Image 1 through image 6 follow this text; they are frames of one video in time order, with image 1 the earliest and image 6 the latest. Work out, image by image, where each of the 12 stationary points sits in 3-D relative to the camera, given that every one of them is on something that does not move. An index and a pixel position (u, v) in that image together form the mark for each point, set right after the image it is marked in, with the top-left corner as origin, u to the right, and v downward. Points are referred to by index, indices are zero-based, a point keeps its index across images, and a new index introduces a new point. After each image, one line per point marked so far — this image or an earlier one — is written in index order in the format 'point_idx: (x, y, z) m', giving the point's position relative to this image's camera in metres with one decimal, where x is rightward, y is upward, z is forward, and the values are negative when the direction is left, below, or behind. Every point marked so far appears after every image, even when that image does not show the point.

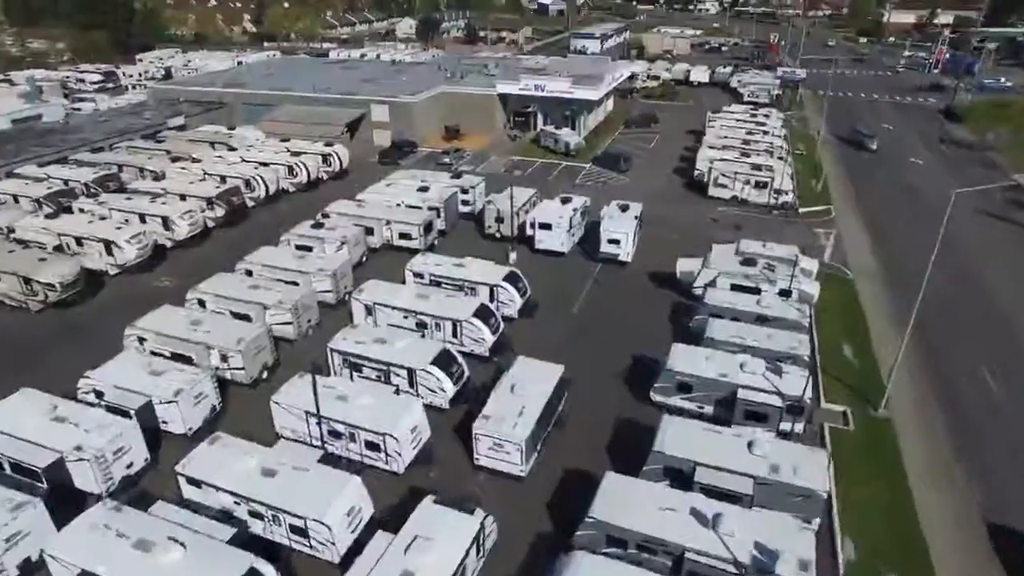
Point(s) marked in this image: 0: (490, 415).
0: (-0.7, -3.8, +19.1) m
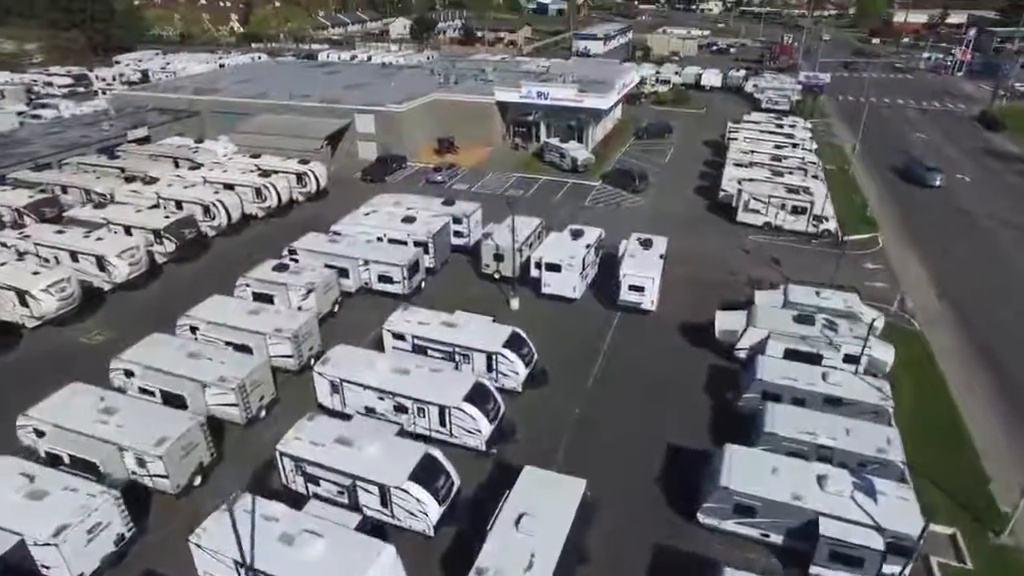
0: (-0.5, -6.0, +13.9) m
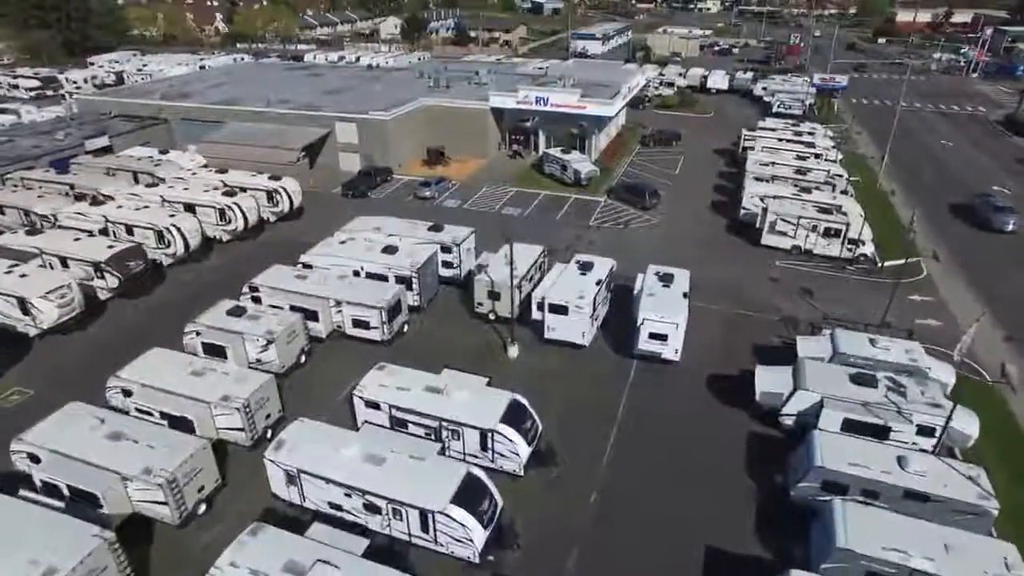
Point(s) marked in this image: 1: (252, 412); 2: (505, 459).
0: (-0.5, -7.6, +9.9) m
1: (-7.6, -3.5, +18.8) m
2: (-0.2, -4.6, +17.5) m
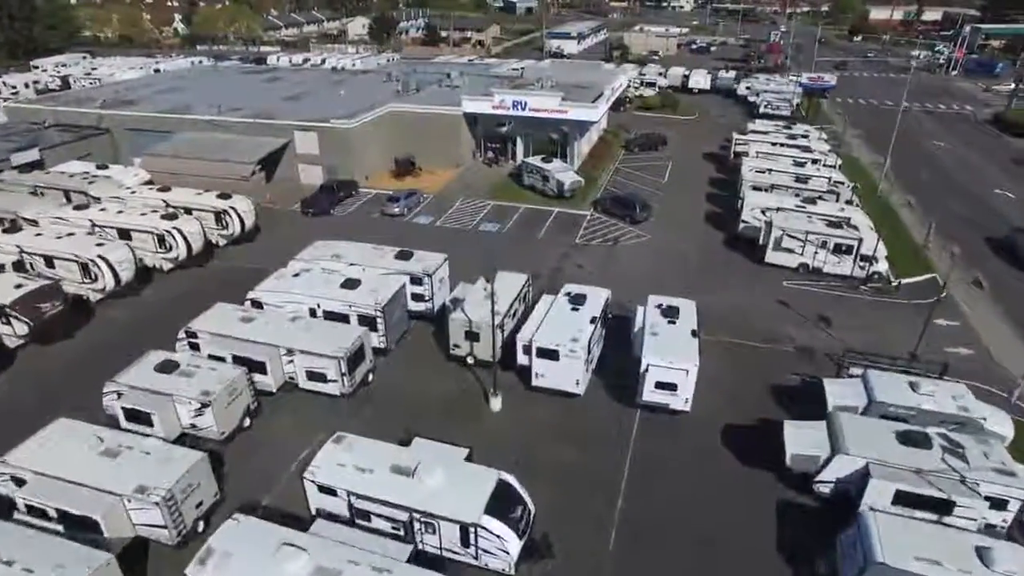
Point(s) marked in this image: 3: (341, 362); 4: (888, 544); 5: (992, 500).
0: (-0.4, -8.9, +6.5) m
1: (-7.9, -5.0, +15.2) m
2: (-0.5, -5.9, +14.1) m
3: (-5.2, -2.2, +19.6) m
4: (+7.8, -5.4, +13.3) m
5: (+11.0, -4.9, +14.8) m
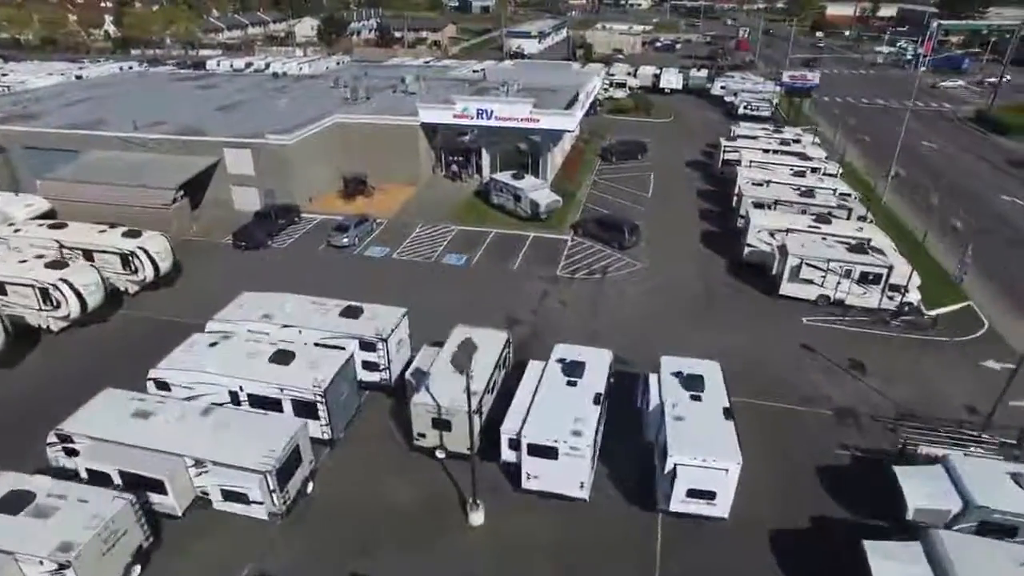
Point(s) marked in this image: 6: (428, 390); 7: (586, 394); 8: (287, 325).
0: (+0.2, -10.8, +1.8) m
1: (-7.9, -7.1, +10.0) m
2: (-0.4, -7.8, +9.4) m
3: (-5.6, -4.2, +14.6) m
4: (+7.9, -6.9, +9.0) m
5: (+11.0, -6.4, +10.6) m
6: (-2.2, -2.6, +16.8) m
7: (+1.9, -2.6, +16.4) m
8: (-6.7, -1.1, +19.2) m
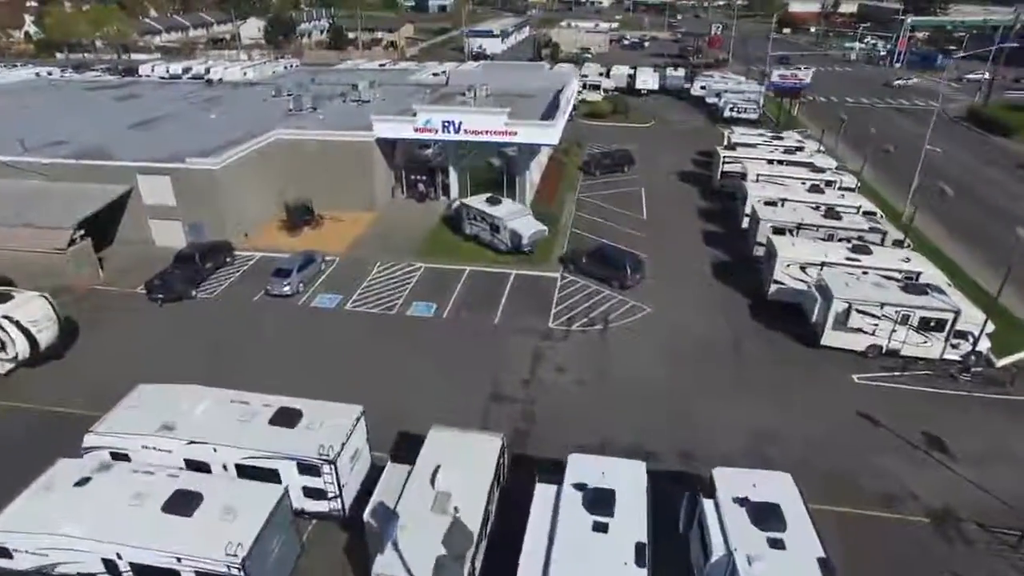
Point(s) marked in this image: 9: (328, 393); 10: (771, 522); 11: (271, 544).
0: (+1.4, -12.7, -3.3) m
1: (-7.3, -9.3, +4.5) m
2: (+0.3, -9.7, +4.3) m
3: (-5.3, -6.4, +9.2) m
4: (+8.6, -8.6, +4.4) m
5: (+11.5, -8.0, +6.2) m
6: (-2.1, -4.6, +11.6) m
7: (+2.0, -4.5, +11.4) m
8: (-6.8, -3.2, +13.8) m
9: (-5.7, -3.1, +19.7) m
10: (+4.9, -4.2, +11.9) m
11: (-4.6, -4.9, +12.3) m
